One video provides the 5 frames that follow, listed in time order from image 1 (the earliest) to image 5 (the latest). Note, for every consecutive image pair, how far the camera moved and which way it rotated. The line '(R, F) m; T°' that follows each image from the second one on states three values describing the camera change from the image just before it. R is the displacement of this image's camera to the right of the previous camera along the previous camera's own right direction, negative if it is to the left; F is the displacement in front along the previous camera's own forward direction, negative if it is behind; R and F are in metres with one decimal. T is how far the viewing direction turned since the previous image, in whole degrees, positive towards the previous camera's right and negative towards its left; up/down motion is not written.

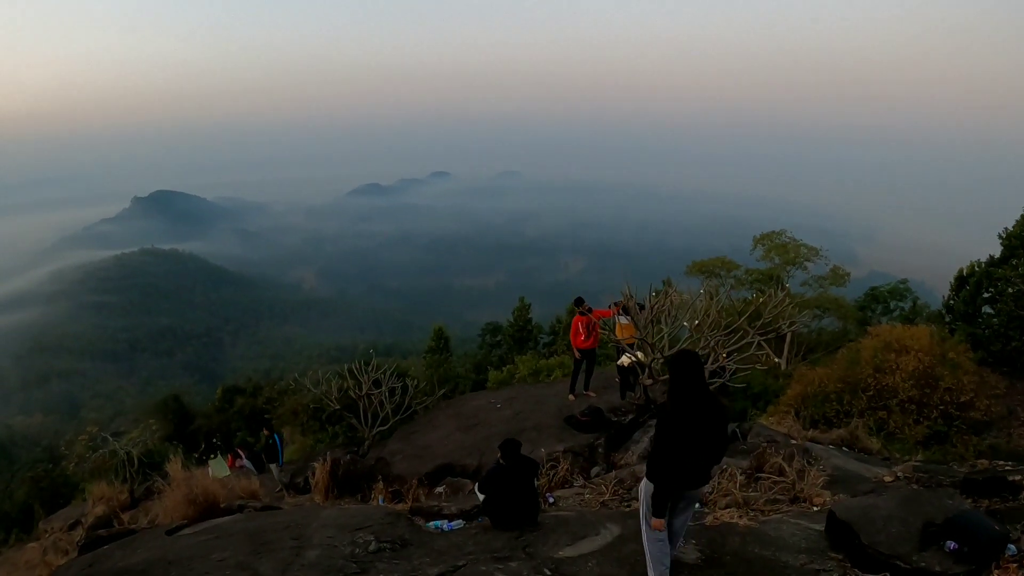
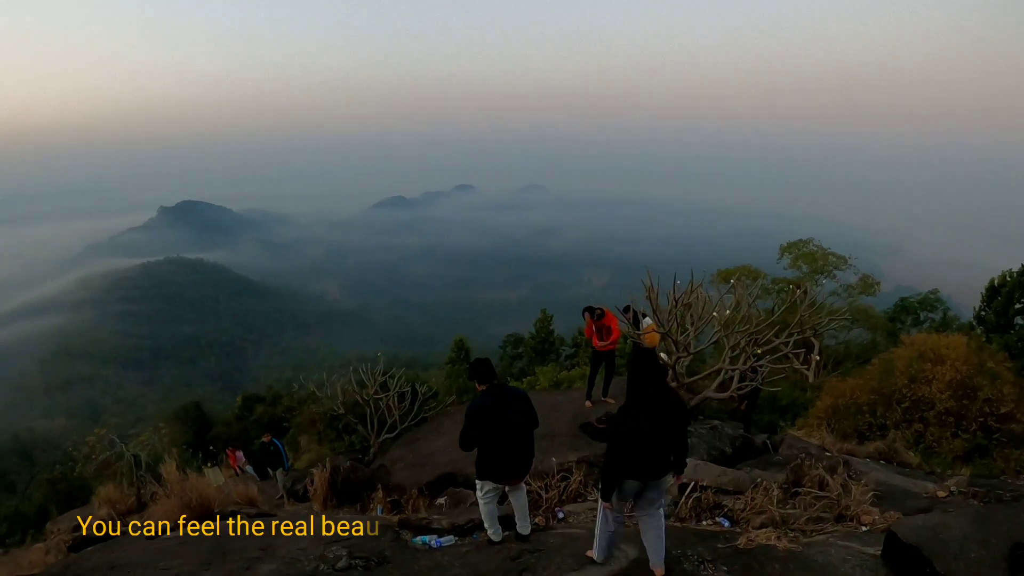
(+0.1, +0.5) m; -2°
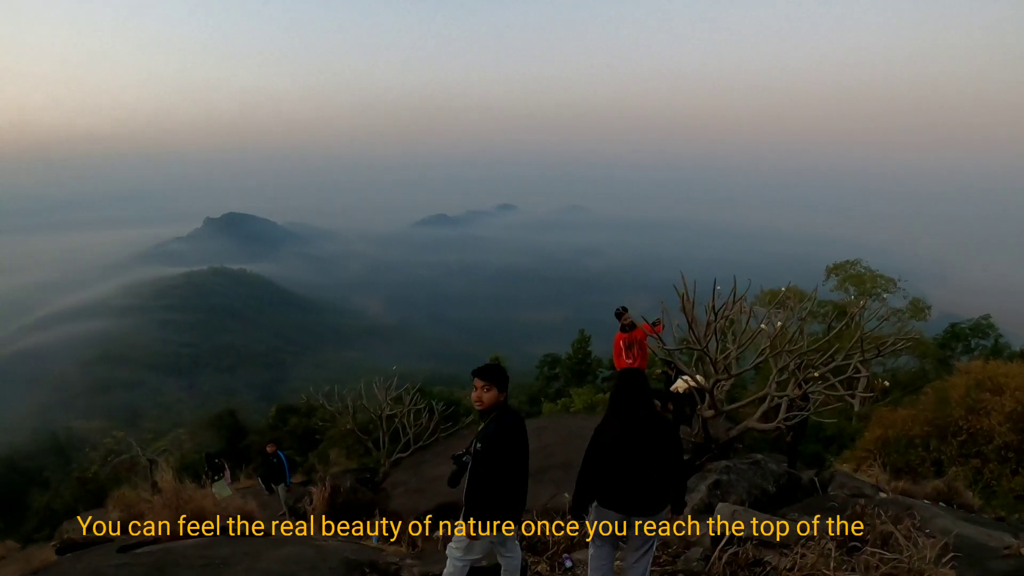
(+0.2, +0.6) m; -3°
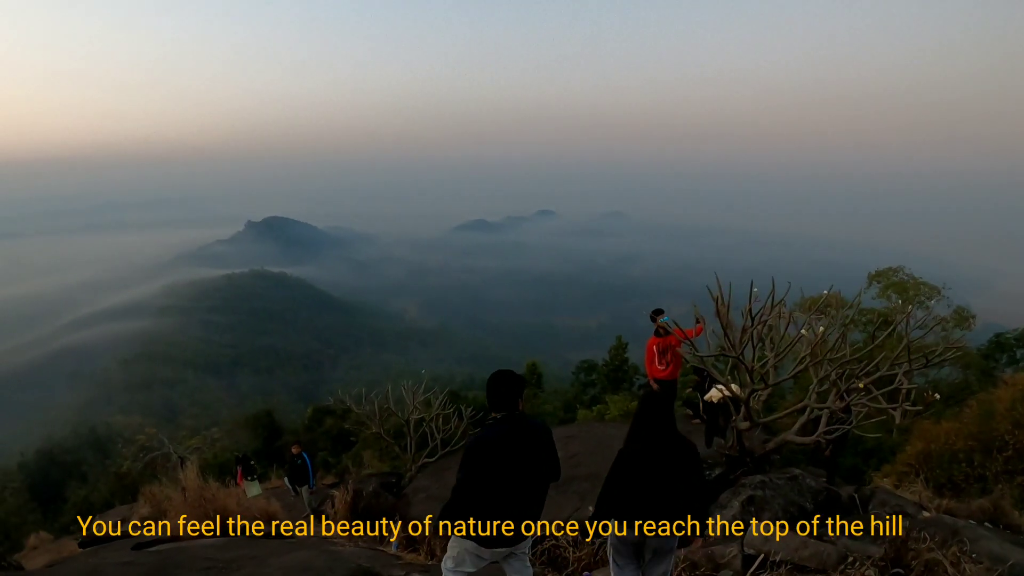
(0.0, +0.1) m; -3°
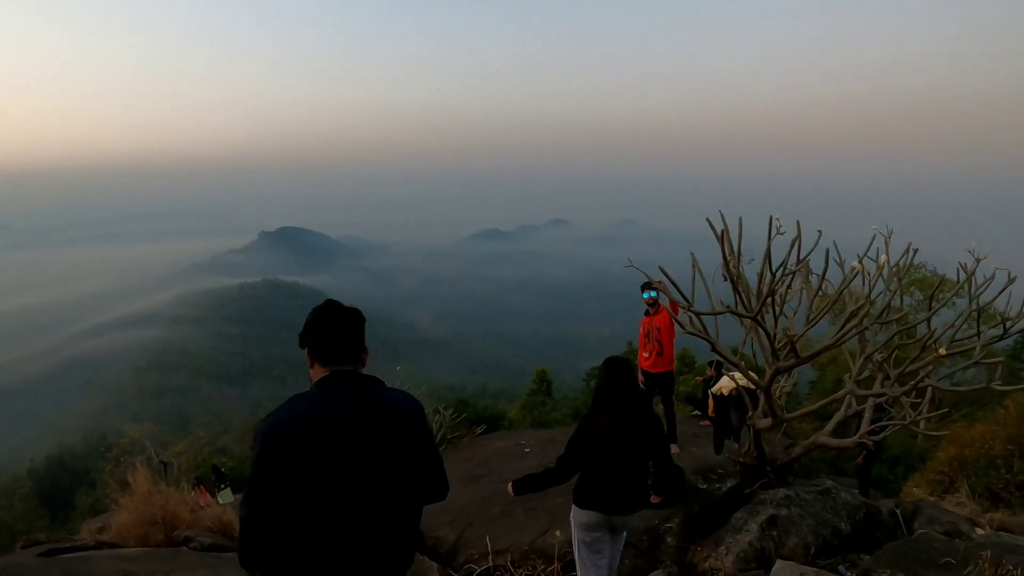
(+0.3, +1.0) m; -1°
